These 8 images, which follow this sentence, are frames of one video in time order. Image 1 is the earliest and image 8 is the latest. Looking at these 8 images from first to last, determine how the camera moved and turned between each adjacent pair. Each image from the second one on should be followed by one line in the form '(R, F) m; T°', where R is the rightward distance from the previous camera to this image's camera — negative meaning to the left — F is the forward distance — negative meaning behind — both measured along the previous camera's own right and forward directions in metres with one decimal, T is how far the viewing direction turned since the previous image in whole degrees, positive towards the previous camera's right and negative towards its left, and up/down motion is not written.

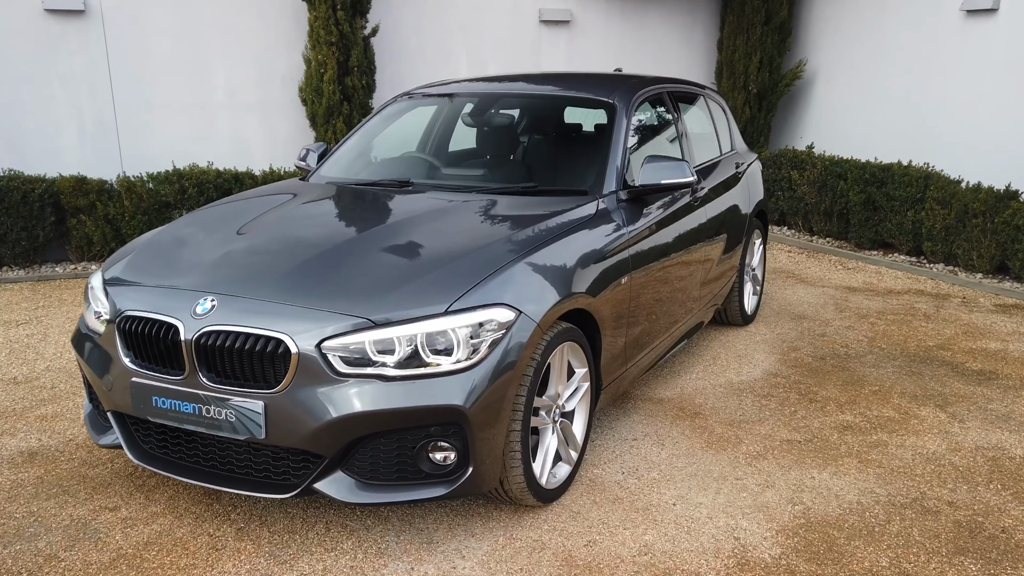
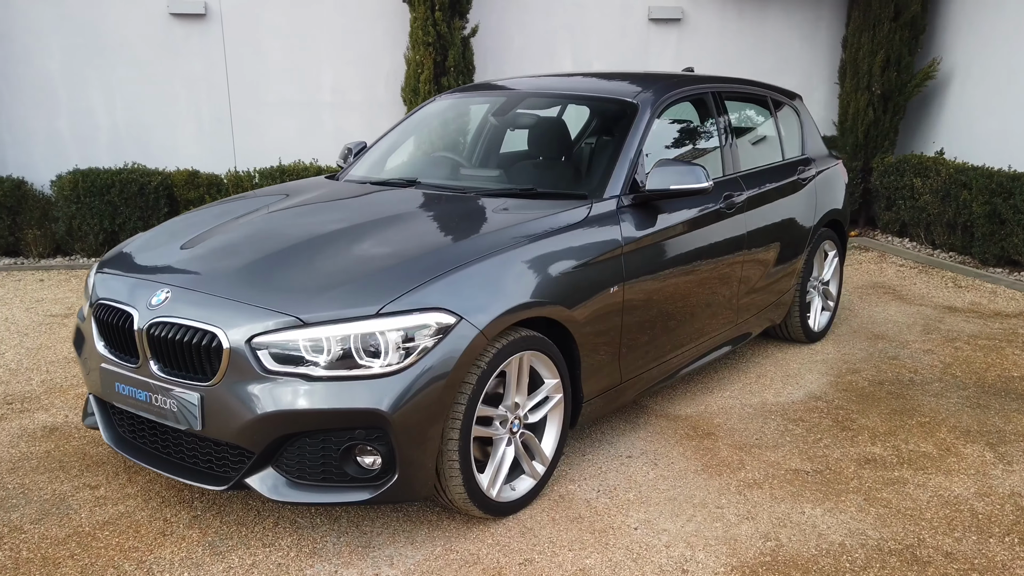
(+0.5, +0.1) m; -9°
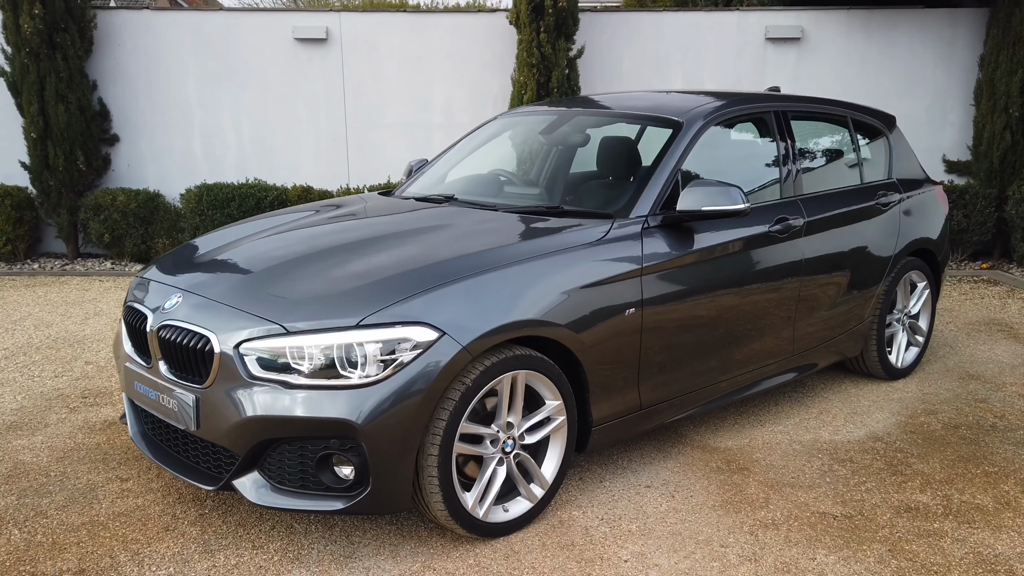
(+0.4, +0.1) m; -8°
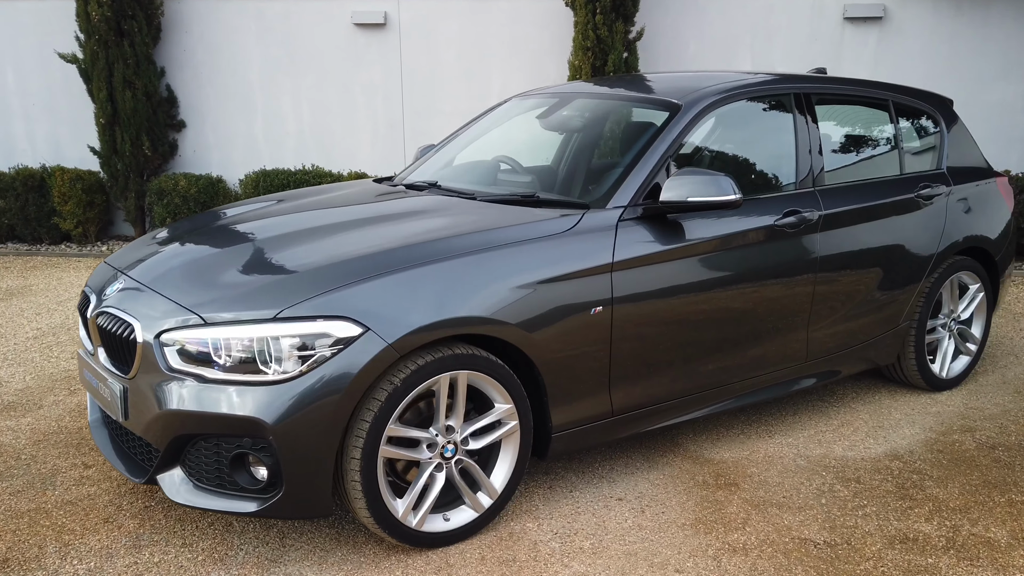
(+0.4, +0.2) m; -6°
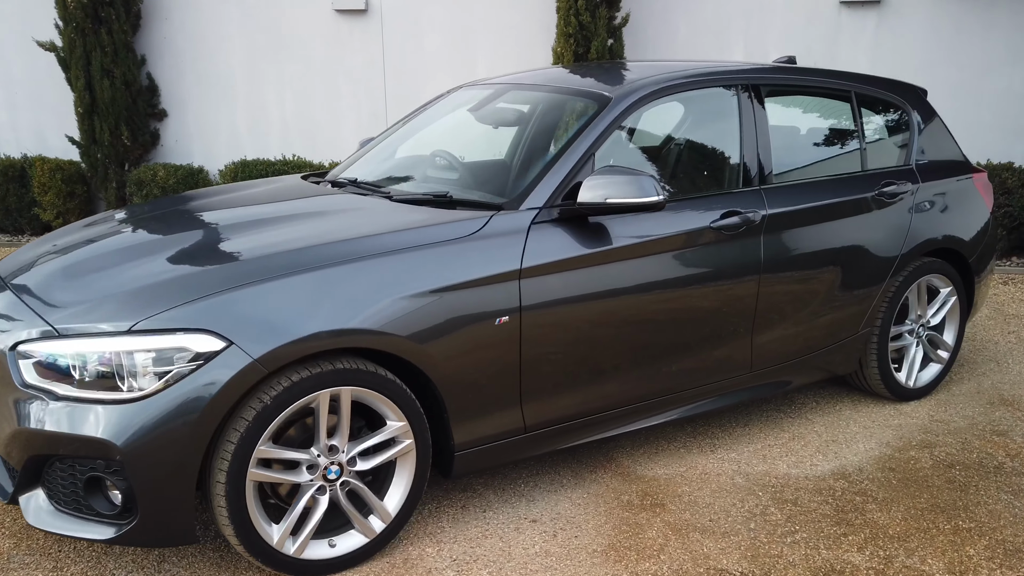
(+0.4, +0.2) m; -1°
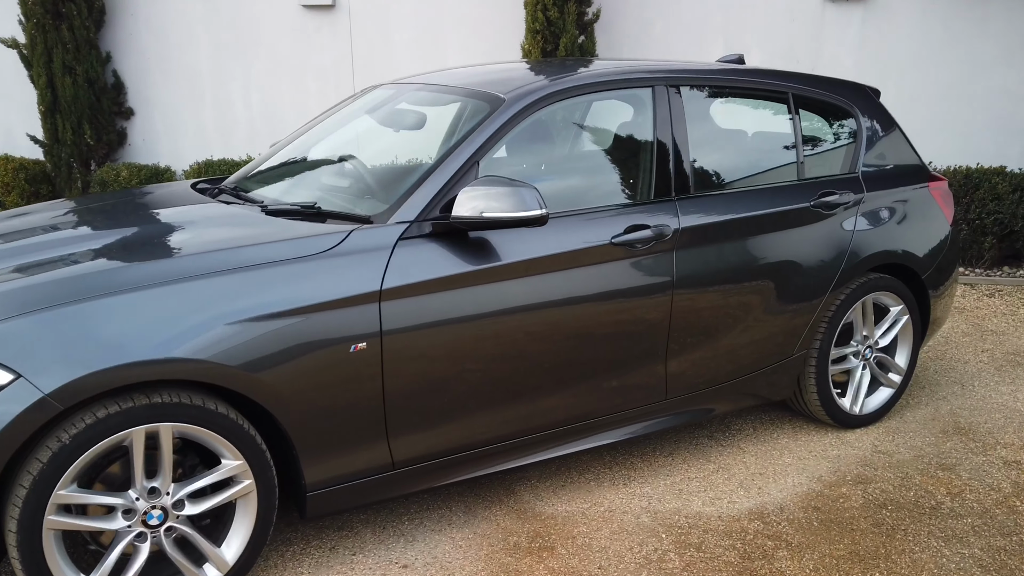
(+0.5, +0.3) m; -1°
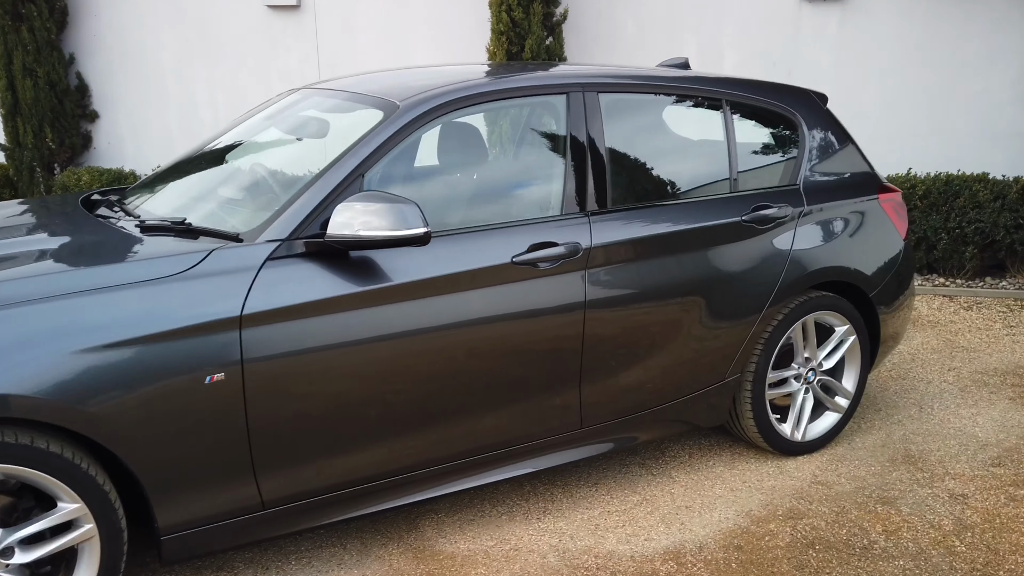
(+0.4, +0.2) m; 0°
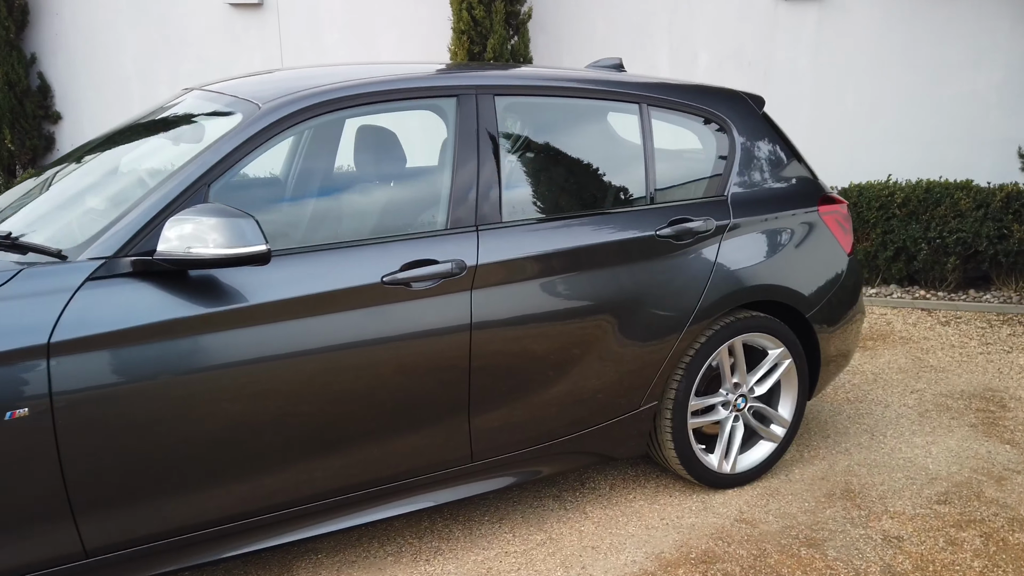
(+0.4, +0.2) m; -1°
